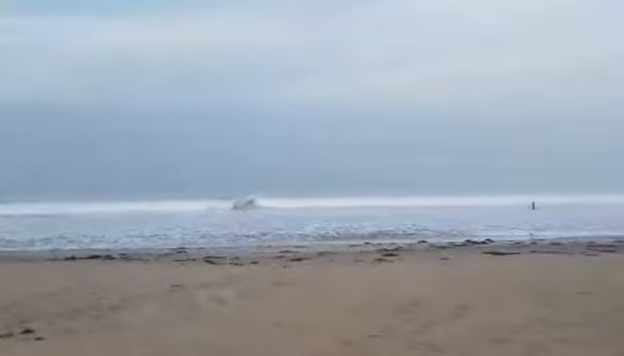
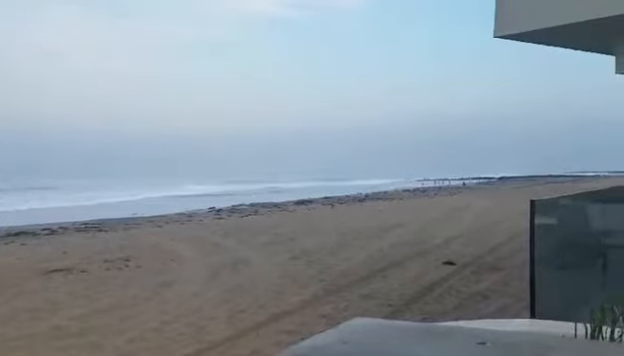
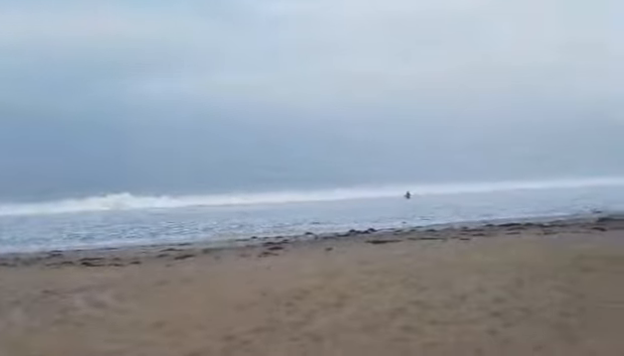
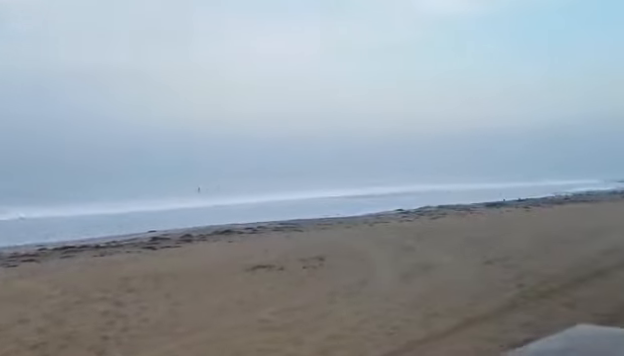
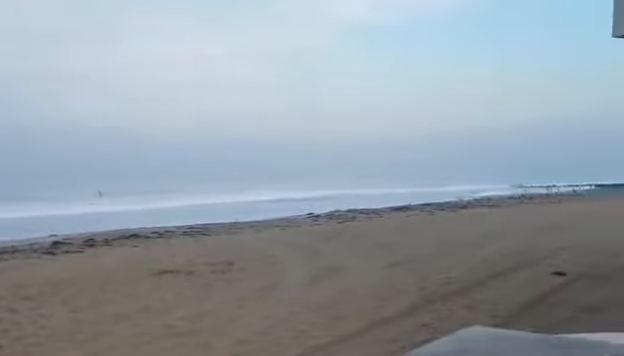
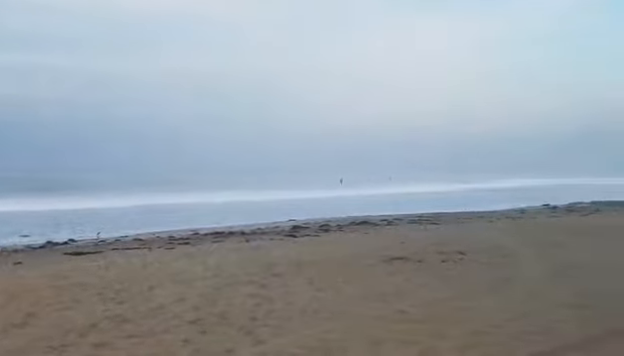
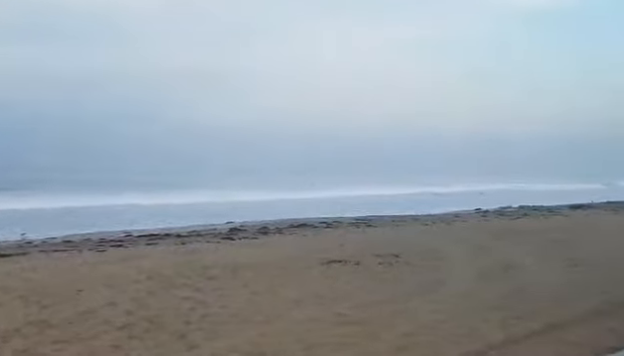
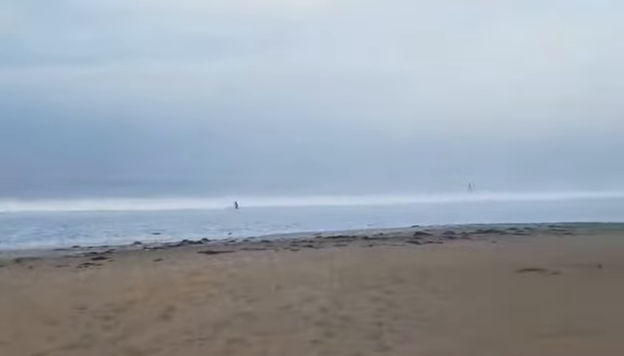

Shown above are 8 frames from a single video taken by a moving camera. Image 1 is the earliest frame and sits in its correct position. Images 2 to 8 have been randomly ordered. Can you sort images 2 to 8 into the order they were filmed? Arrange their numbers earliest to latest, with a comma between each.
3, 8, 6, 7, 4, 5, 2
